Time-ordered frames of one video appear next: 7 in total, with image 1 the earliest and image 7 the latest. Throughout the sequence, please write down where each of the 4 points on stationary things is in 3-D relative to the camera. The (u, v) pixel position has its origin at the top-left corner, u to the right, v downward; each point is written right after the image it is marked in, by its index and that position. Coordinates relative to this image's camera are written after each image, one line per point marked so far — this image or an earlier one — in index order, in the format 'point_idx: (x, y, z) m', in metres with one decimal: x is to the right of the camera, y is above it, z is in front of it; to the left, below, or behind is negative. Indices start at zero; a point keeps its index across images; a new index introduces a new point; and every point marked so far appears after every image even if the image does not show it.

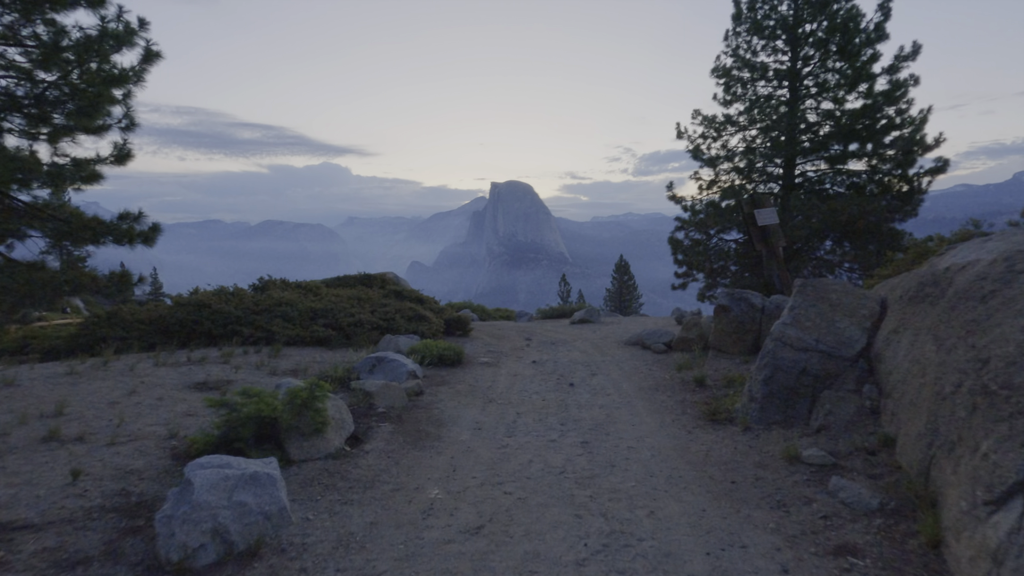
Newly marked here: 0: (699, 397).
0: (+3.0, -1.8, +9.0) m
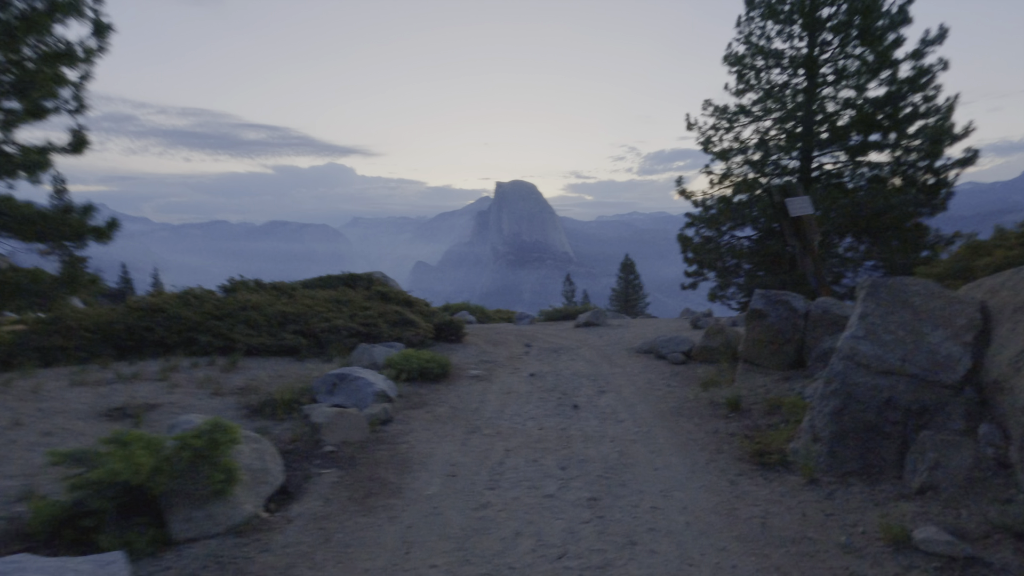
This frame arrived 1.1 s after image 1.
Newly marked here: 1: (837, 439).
0: (+2.8, -1.8, +7.1) m
1: (+3.1, -1.4, +5.3) m
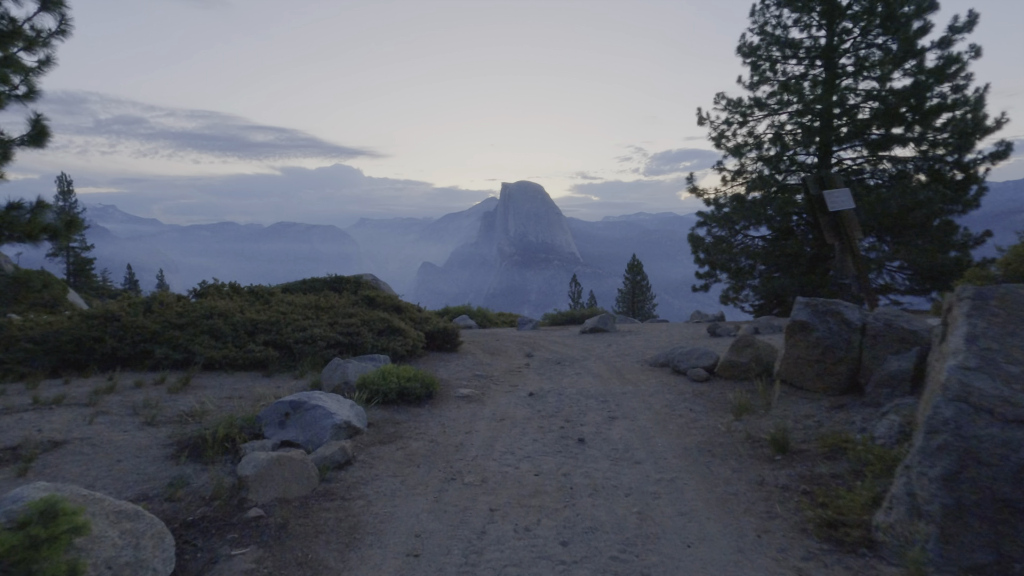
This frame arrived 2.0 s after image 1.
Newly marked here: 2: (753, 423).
0: (+2.7, -1.9, +5.5) m
1: (+3.0, -1.5, +3.8) m
2: (+3.1, -1.8, +7.2) m
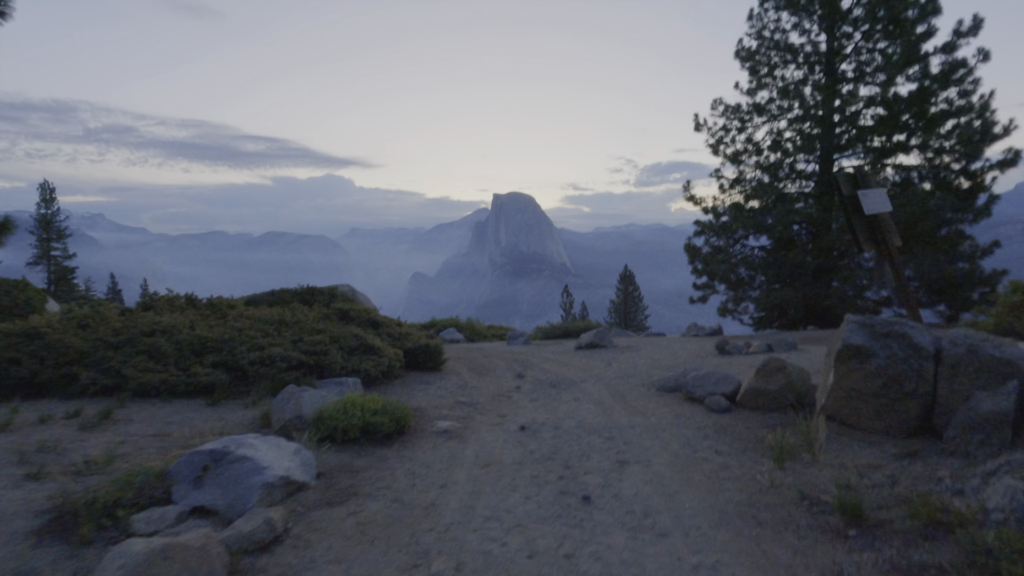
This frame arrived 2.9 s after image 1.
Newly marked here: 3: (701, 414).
0: (+2.6, -2.0, +4.0) m
1: (+2.9, -1.6, +2.3) m
2: (+3.0, -1.9, +5.8) m
3: (+3.0, -2.0, +8.8) m
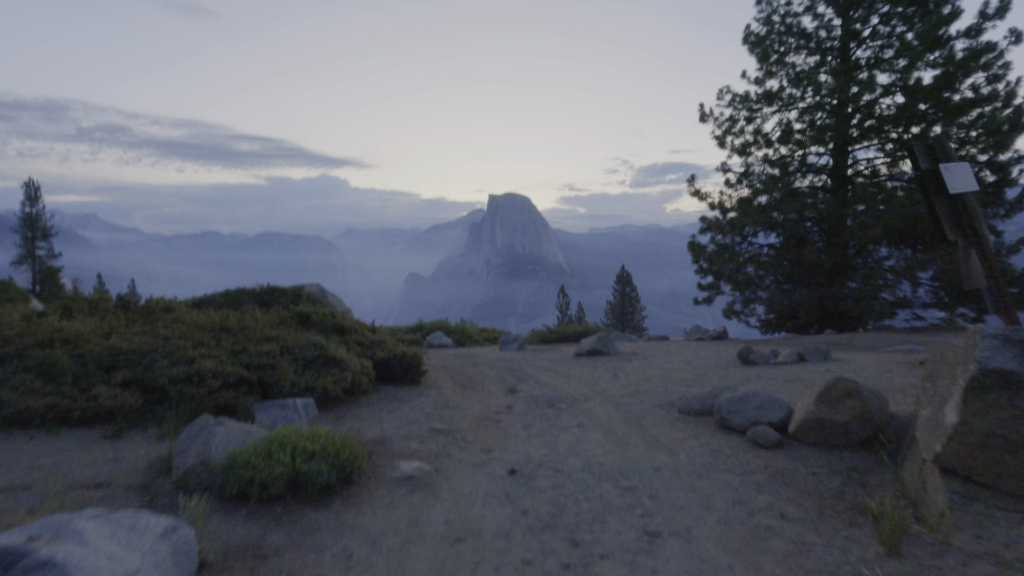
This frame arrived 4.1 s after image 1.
0: (+2.5, -2.0, +2.0) m
1: (+2.8, -1.6, +0.2) m
2: (+2.9, -1.9, +3.7) m
3: (+2.8, -2.0, +6.8) m
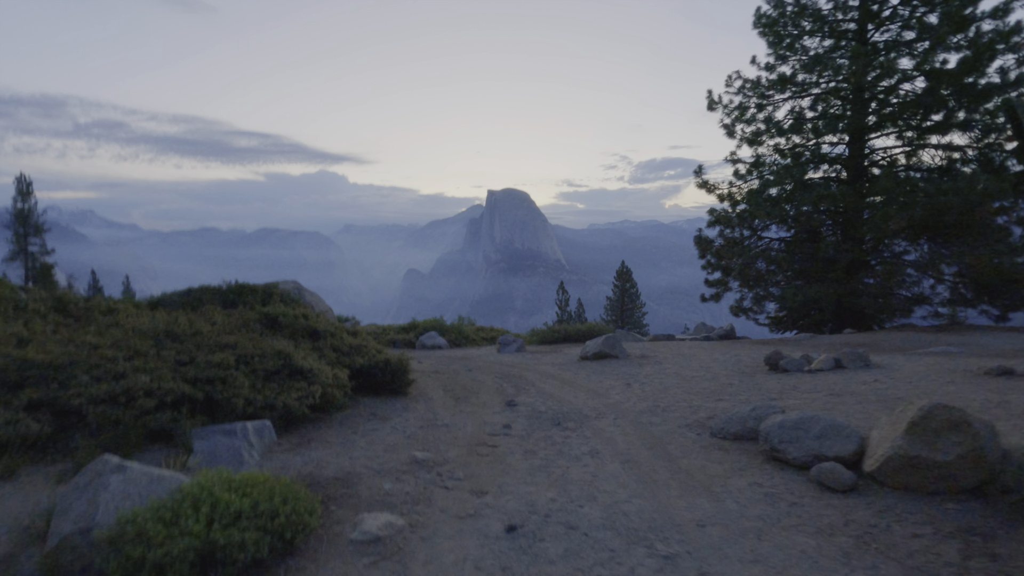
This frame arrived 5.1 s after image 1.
0: (+2.5, -2.0, +0.5) m
1: (+2.8, -1.7, -1.3) m
2: (+2.9, -1.9, +2.2) m
3: (+2.8, -2.0, +5.3) m
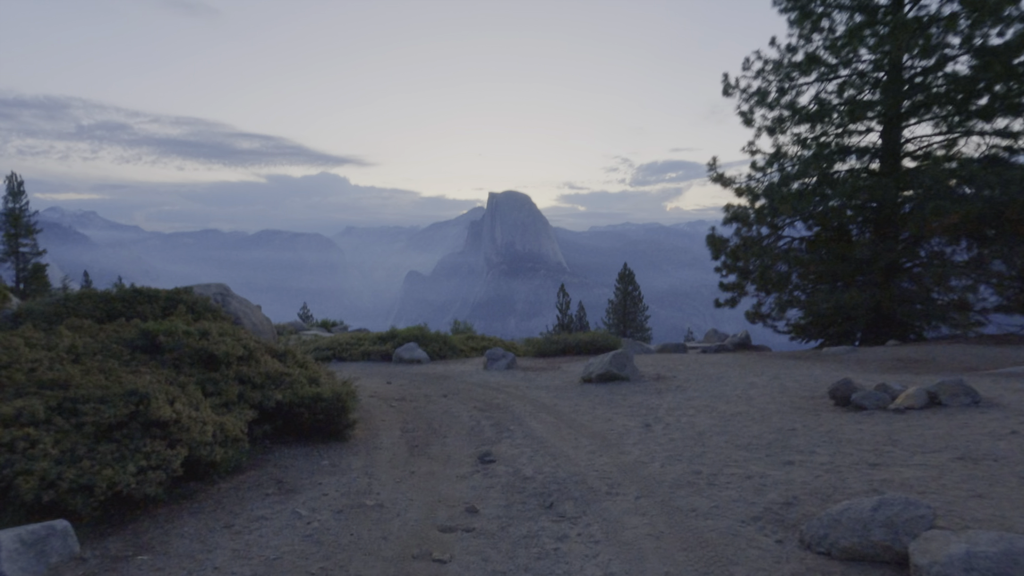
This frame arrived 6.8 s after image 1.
0: (+2.1, -2.1, -2.5) m
1: (+2.4, -1.7, -4.2) m
2: (+2.5, -2.0, -0.7) m
3: (+2.5, -2.0, +2.3) m
